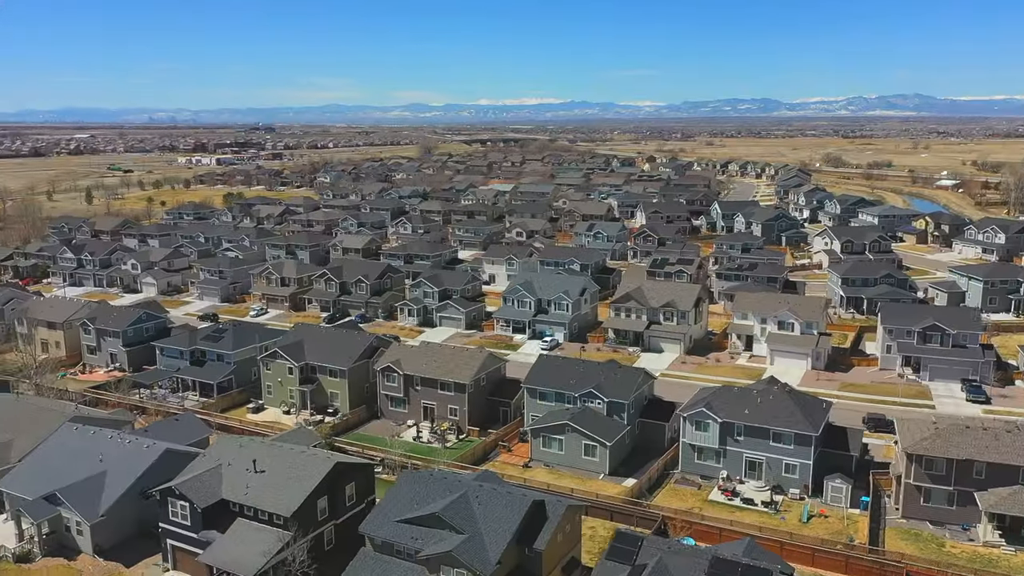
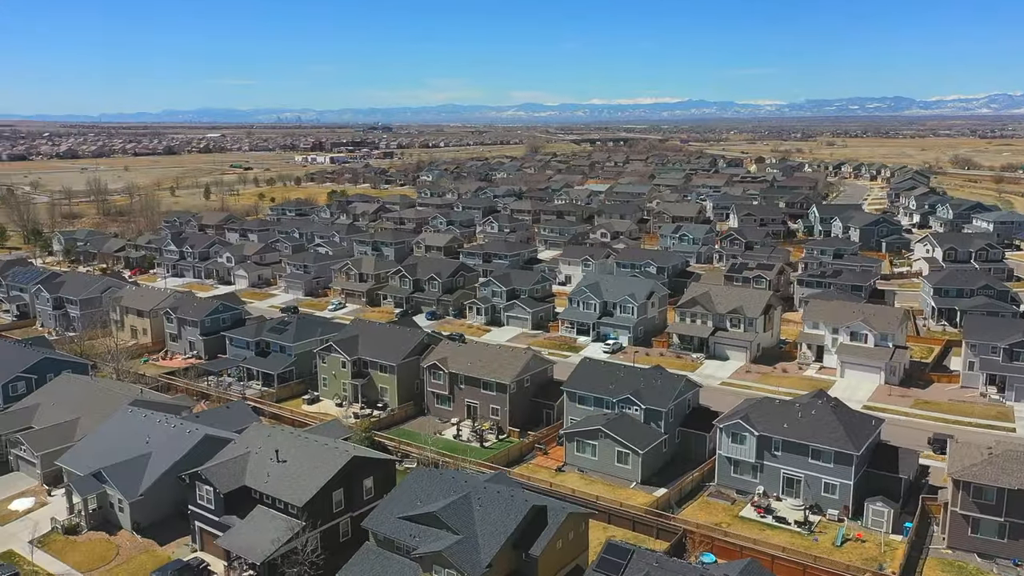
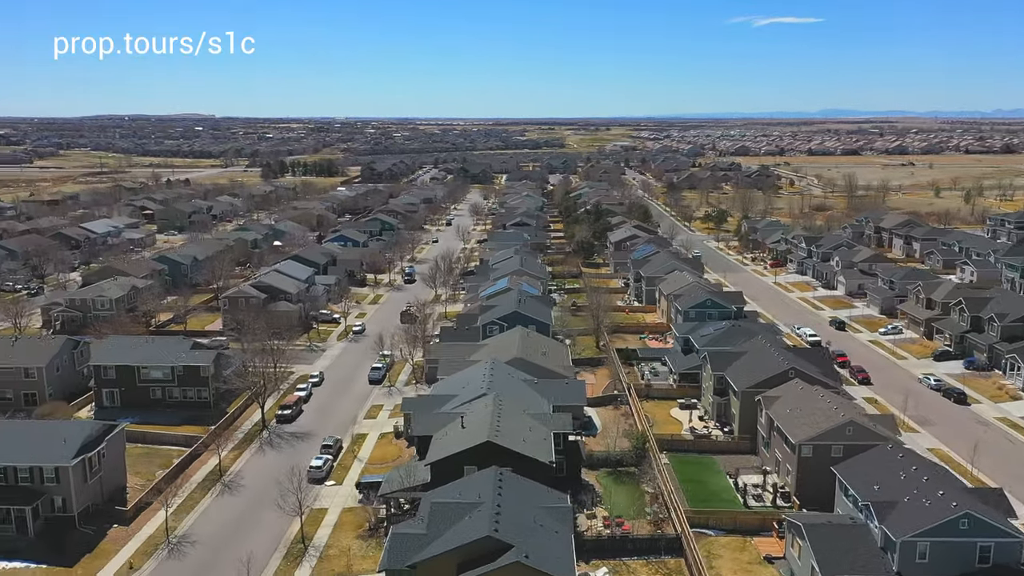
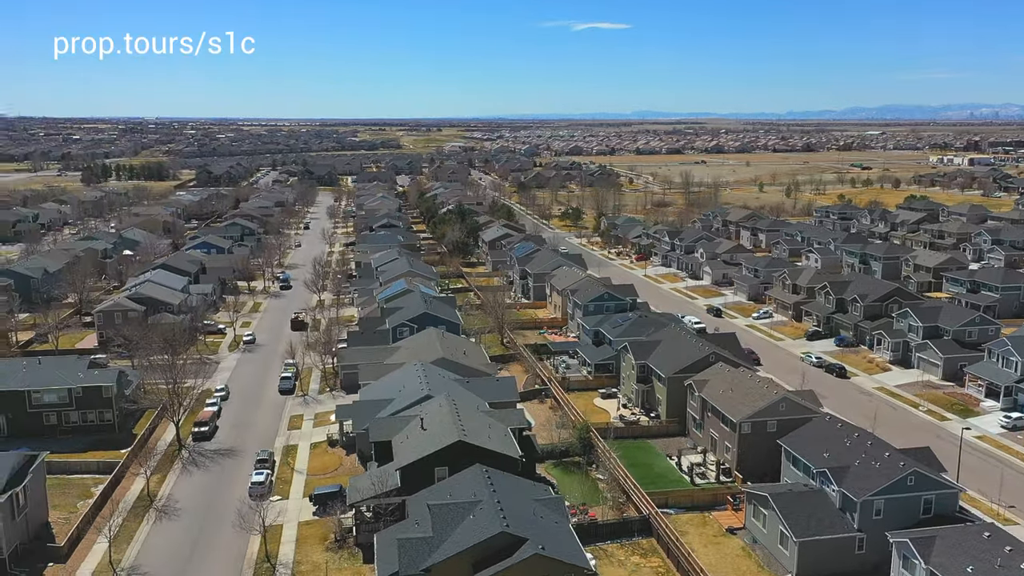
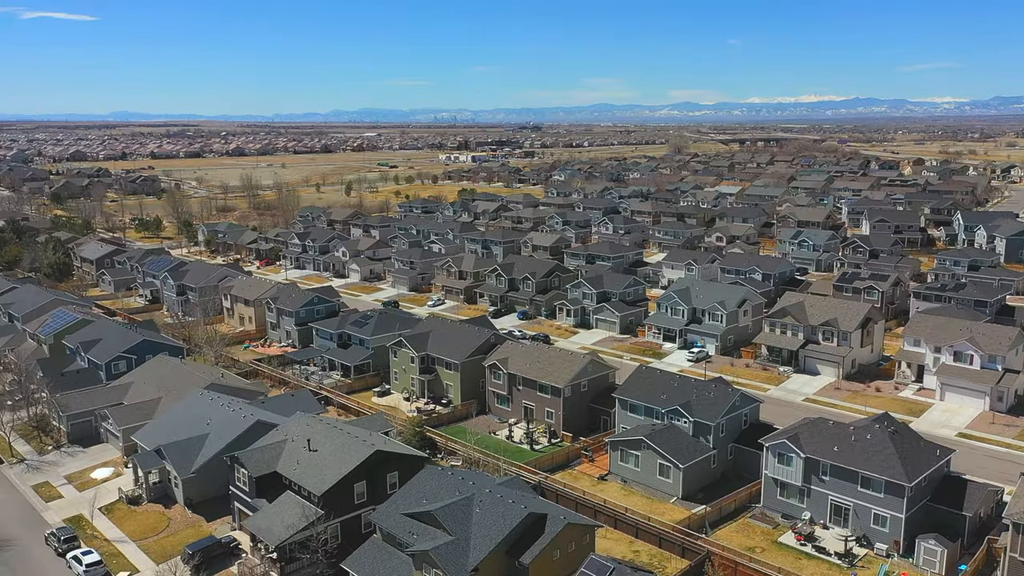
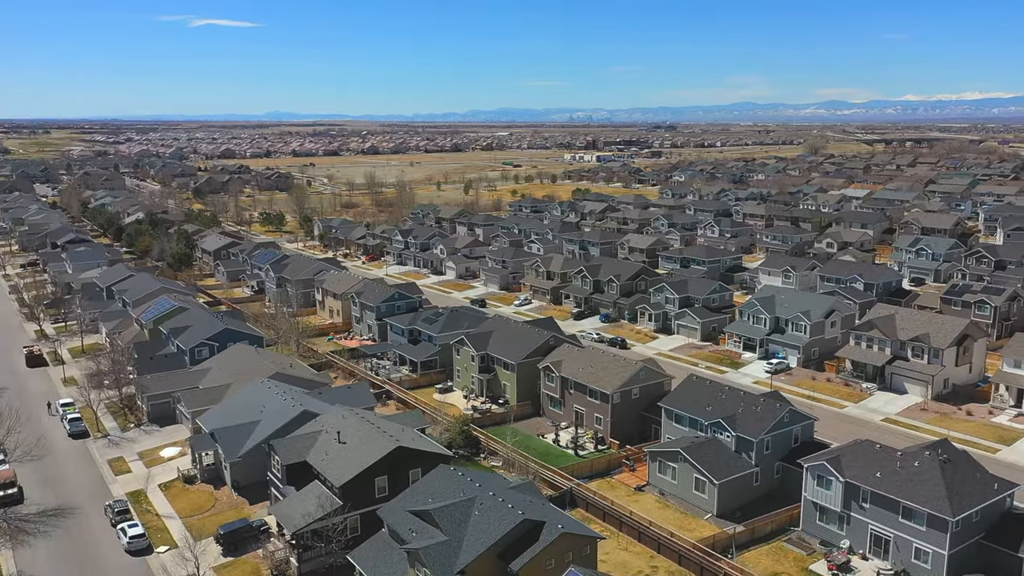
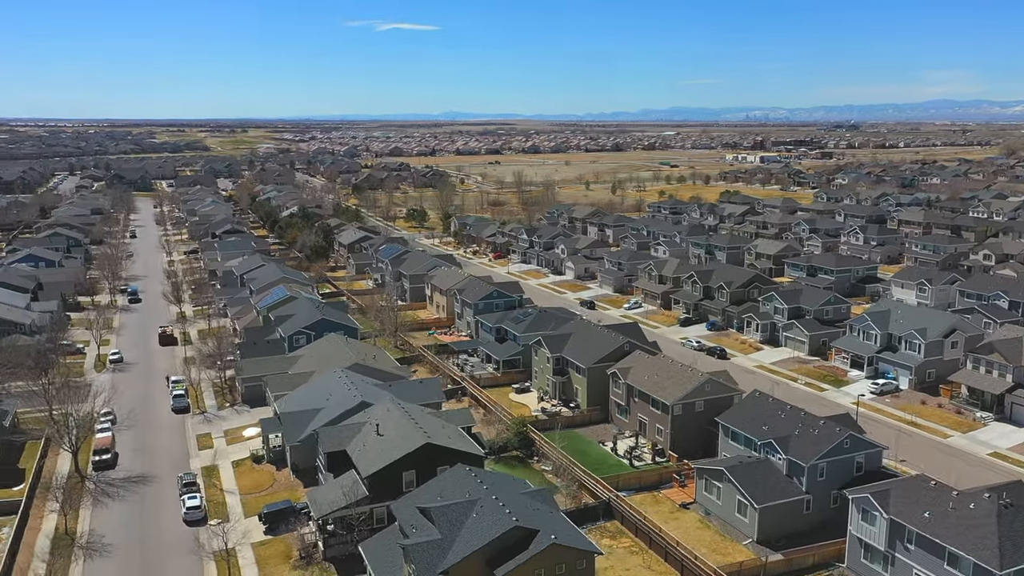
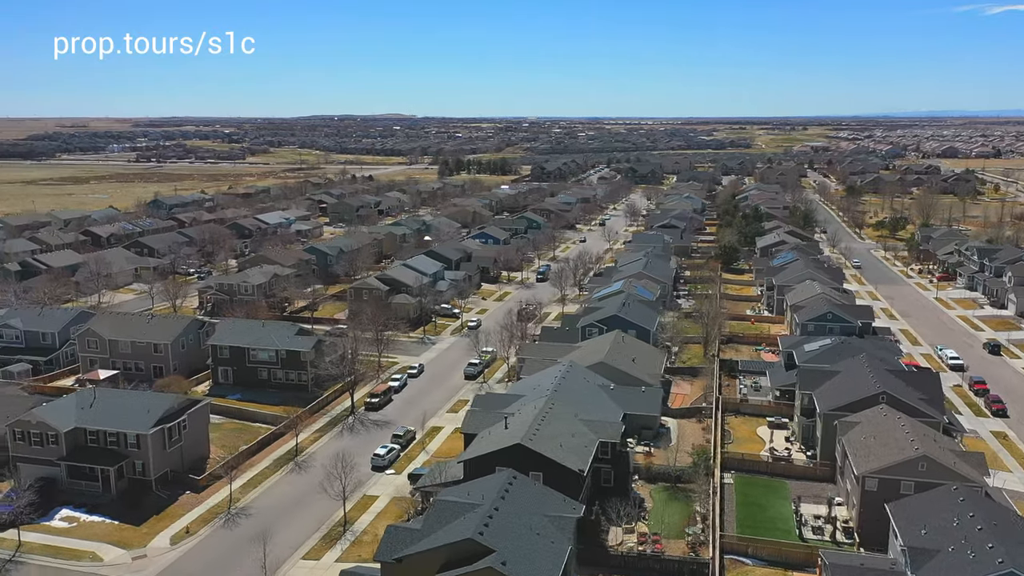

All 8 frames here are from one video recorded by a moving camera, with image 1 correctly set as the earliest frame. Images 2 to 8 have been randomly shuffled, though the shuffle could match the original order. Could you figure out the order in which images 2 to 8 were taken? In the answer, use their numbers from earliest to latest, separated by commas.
2, 5, 6, 7, 4, 3, 8
